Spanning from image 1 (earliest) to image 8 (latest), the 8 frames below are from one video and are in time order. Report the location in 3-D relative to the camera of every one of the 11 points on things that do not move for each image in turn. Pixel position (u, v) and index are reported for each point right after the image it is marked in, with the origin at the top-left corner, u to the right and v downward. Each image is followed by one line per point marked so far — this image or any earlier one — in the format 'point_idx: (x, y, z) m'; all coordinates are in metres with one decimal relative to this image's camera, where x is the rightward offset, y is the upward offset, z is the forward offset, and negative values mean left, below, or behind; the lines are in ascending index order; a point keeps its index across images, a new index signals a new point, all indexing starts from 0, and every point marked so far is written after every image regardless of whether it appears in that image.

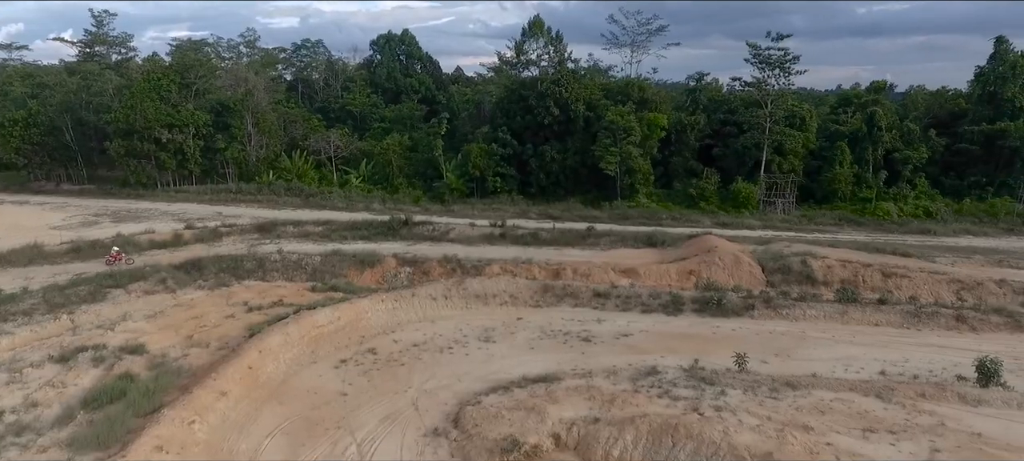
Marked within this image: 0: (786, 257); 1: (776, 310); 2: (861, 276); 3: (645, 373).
0: (+7.9, -0.8, +18.2) m
1: (+6.1, -1.8, +14.7) m
2: (+9.5, -1.2, +17.2) m
3: (+2.4, -2.5, +11.3) m
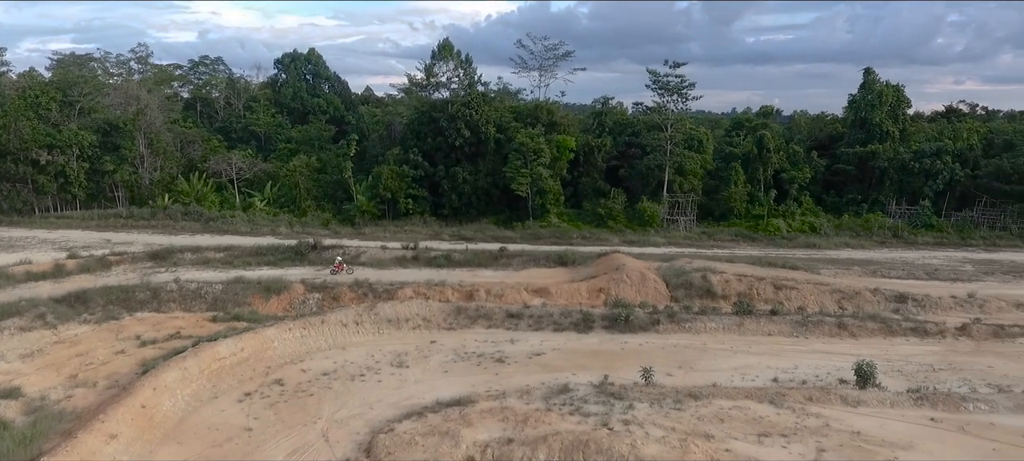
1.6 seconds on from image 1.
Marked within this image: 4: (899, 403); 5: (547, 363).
0: (+5.3, -1.3, +19.1) m
1: (+4.1, -2.3, +15.4) m
2: (+7.1, -1.7, +18.4) m
3: (+0.8, -2.9, +11.5) m
4: (+6.9, -3.1, +11.2) m
5: (+0.7, -2.8, +13.3) m
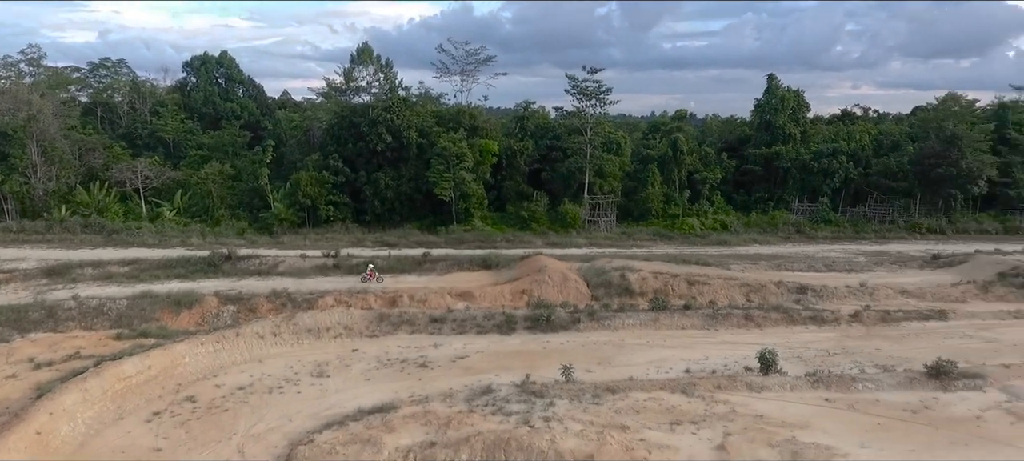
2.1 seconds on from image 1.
0: (+3.0, -1.3, +19.7) m
1: (+2.2, -2.3, +15.9) m
2: (+4.8, -1.7, +19.2) m
3: (-0.6, -3.0, +11.7) m
4: (+5.4, -3.0, +12.1) m
5: (-0.9, -2.9, +13.4) m
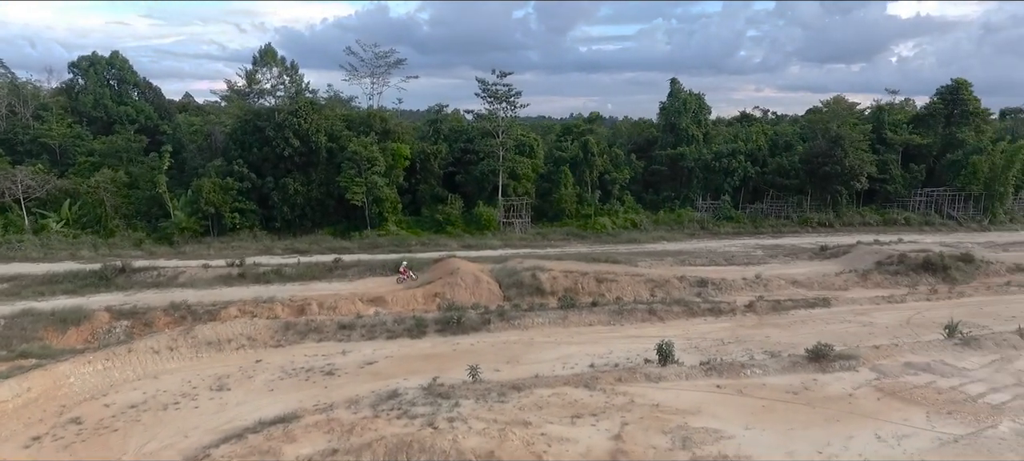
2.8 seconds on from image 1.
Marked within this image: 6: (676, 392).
0: (+0.2, -1.3, +20.0) m
1: (-0.1, -2.3, +16.2) m
2: (+2.1, -1.6, +19.8) m
3: (-2.3, -3.1, +11.6) m
4: (+3.6, -2.9, +12.7) m
5: (-2.8, -3.0, +13.4) m
6: (+3.1, -3.1, +12.0) m
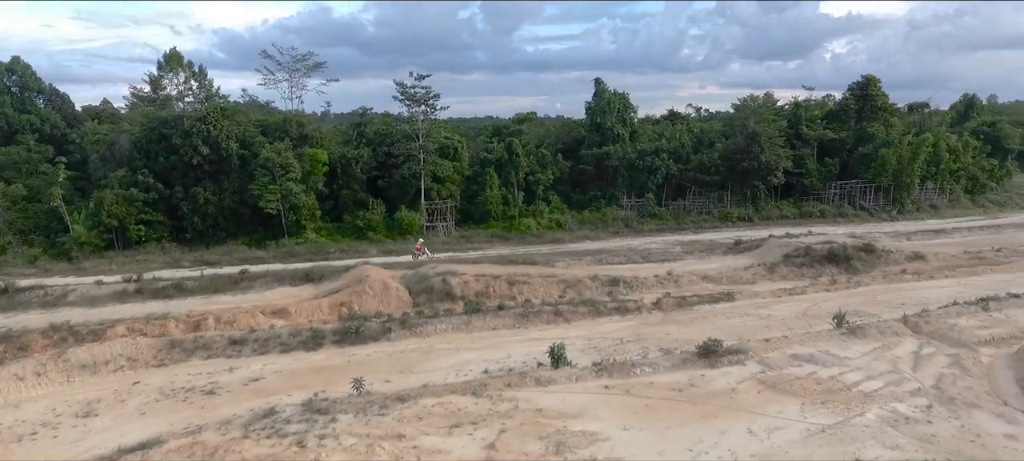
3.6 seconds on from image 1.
0: (-2.6, -1.5, +19.8) m
1: (-2.6, -2.5, +15.9) m
2: (-0.6, -1.7, +19.6) m
3: (-4.4, -3.3, +11.2) m
4: (+1.4, -2.9, +12.7) m
5: (-5.1, -3.2, +12.9) m
6: (+1.0, -3.1, +12.0) m
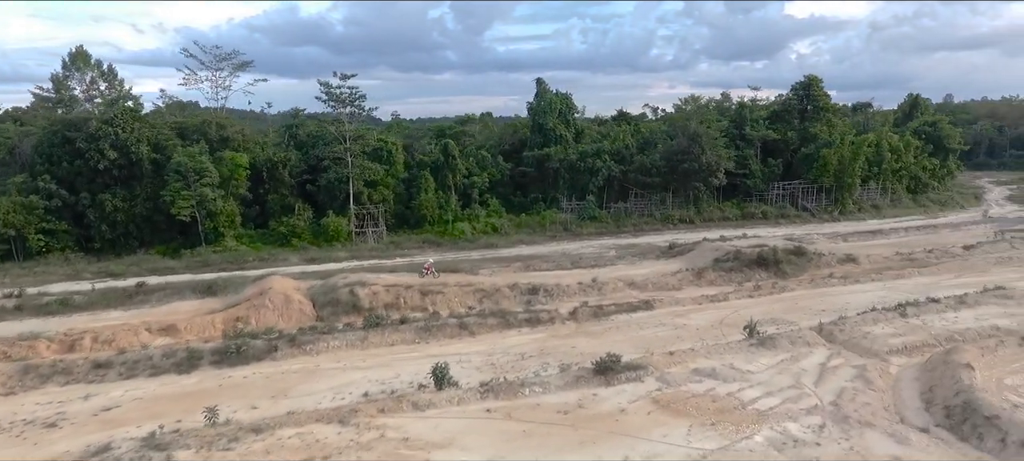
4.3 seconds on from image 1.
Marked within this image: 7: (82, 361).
0: (-5.2, -1.7, +18.7) m
1: (-5.0, -2.7, +14.8) m
2: (-3.2, -2.0, +18.7) m
3: (-6.7, -3.5, +10.1) m
4: (-0.9, -3.2, +11.9) m
5: (-7.4, -3.5, +11.7) m
6: (-1.3, -3.3, +11.1) m
7: (-9.3, -2.8, +13.8) m
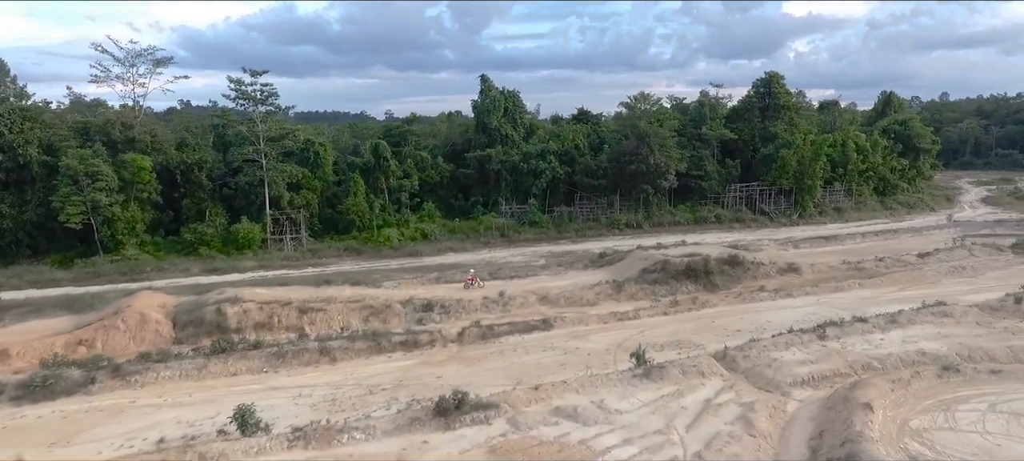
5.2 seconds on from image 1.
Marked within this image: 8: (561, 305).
0: (-8.2, -2.0, +16.9) m
1: (-8.0, -3.0, +13.0) m
2: (-6.3, -2.3, +16.8) m
3: (-9.7, -3.9, +8.2) m
4: (-3.9, -3.5, +10.0) m
5: (-10.4, -3.8, +9.9) m
6: (-4.3, -3.7, +9.3) m
7: (-12.4, -3.1, +11.9) m
8: (+1.5, -2.2, +18.9) m
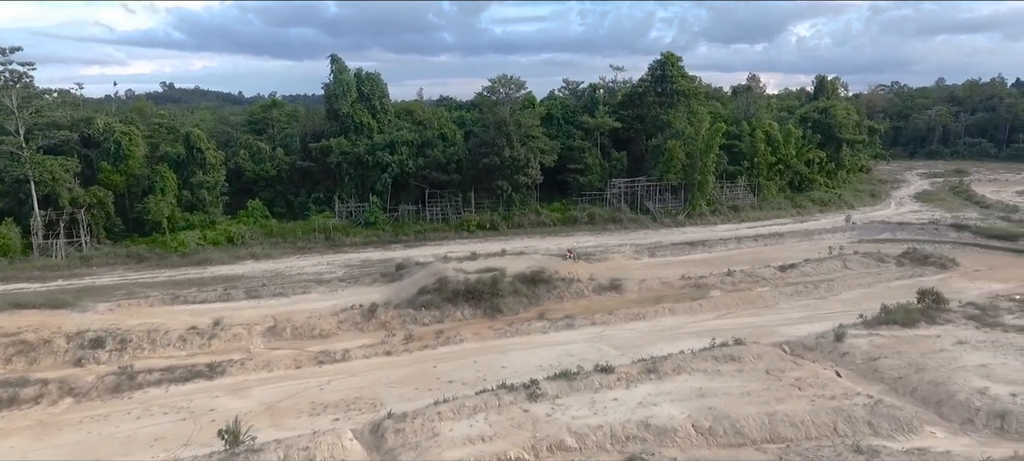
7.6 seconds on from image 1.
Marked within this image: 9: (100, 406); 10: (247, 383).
0: (-15.2, -2.4, +13.3) m
1: (-15.0, -3.5, +9.4) m
2: (-13.2, -2.6, +13.3) m
3: (-16.7, -4.4, +4.7) m
4: (-10.9, -4.0, +6.5) m
5: (-17.4, -4.3, +6.4) m
6: (-11.3, -4.2, +5.7) m
7: (-19.3, -3.6, +8.4) m
8: (-5.5, -2.6, +15.3) m
9: (-7.6, -3.2, +11.7) m
10: (-5.2, -3.0, +12.6) m
